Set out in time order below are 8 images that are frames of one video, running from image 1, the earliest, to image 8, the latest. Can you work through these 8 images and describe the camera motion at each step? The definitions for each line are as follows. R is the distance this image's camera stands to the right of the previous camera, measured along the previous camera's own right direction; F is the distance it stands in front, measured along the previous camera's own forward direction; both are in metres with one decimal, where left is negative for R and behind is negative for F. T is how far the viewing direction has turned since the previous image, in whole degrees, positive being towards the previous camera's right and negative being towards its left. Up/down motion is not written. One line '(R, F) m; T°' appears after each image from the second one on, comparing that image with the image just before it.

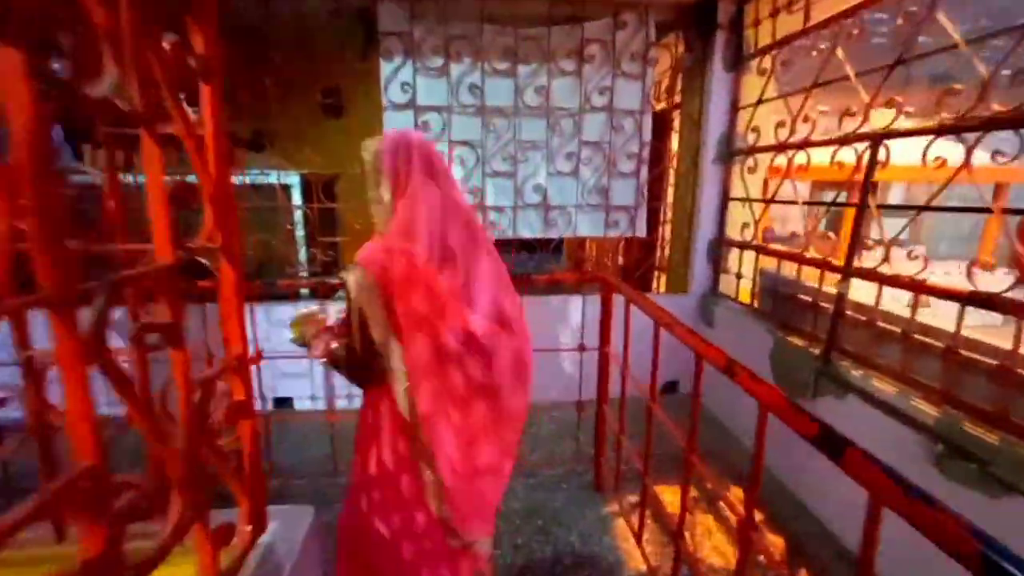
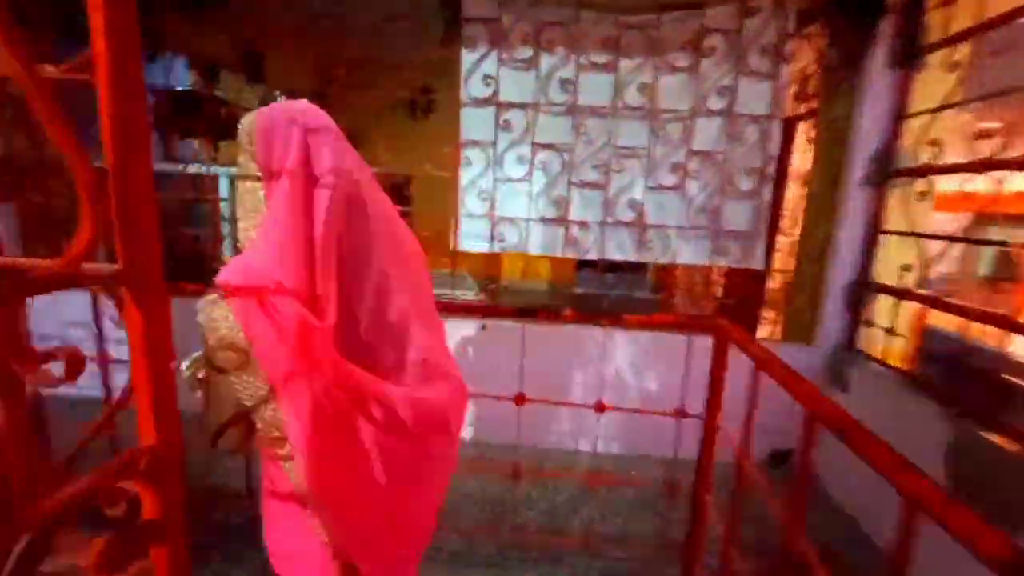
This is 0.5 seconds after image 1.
(0.0, +0.3) m; -9°
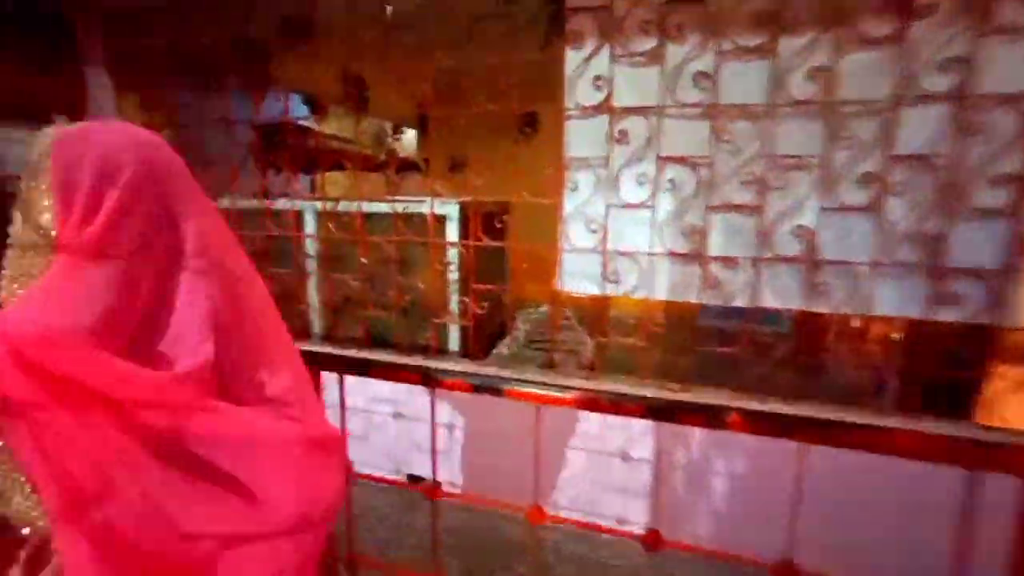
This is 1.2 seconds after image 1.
(0.0, +0.4) m; -13°
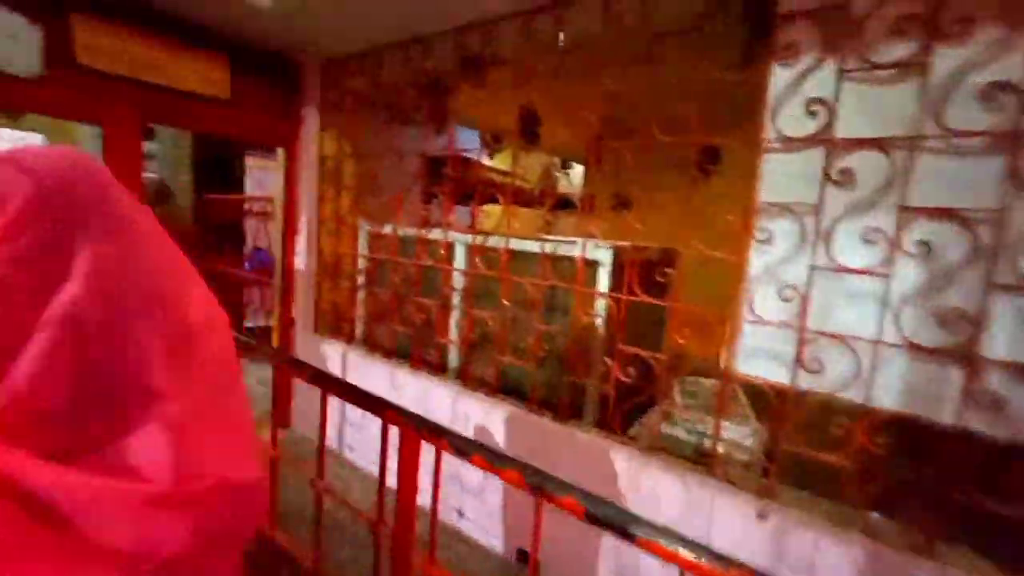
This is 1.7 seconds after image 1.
(0.0, +0.3) m; -19°
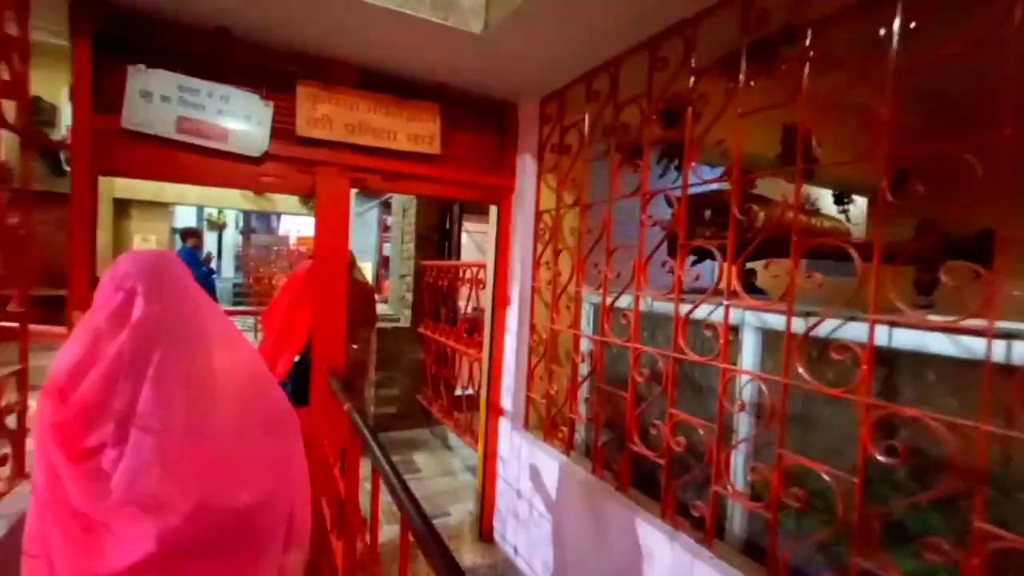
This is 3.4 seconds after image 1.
(-0.3, +0.8) m; -24°
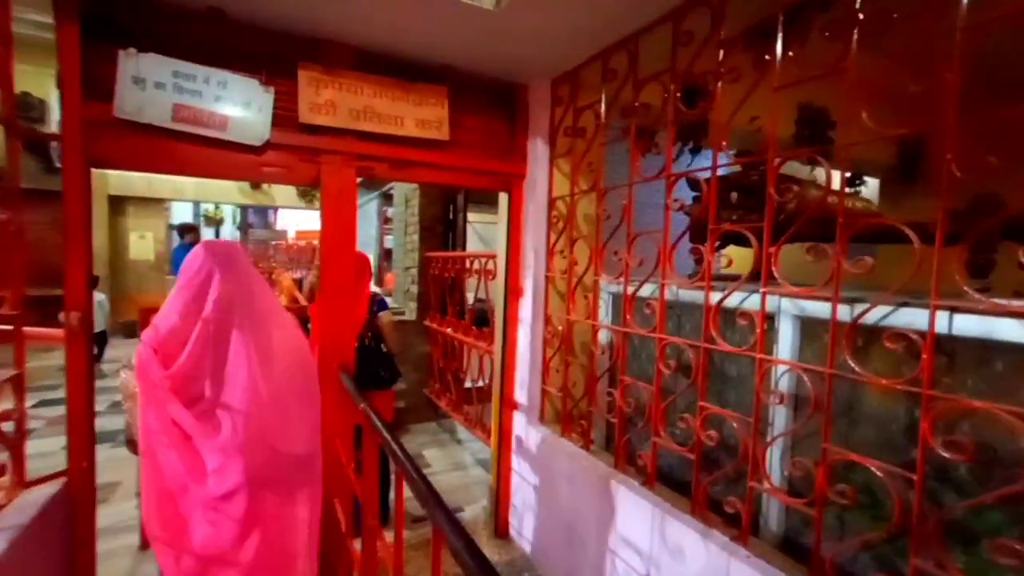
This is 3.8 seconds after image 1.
(-0.1, +0.1) m; 0°
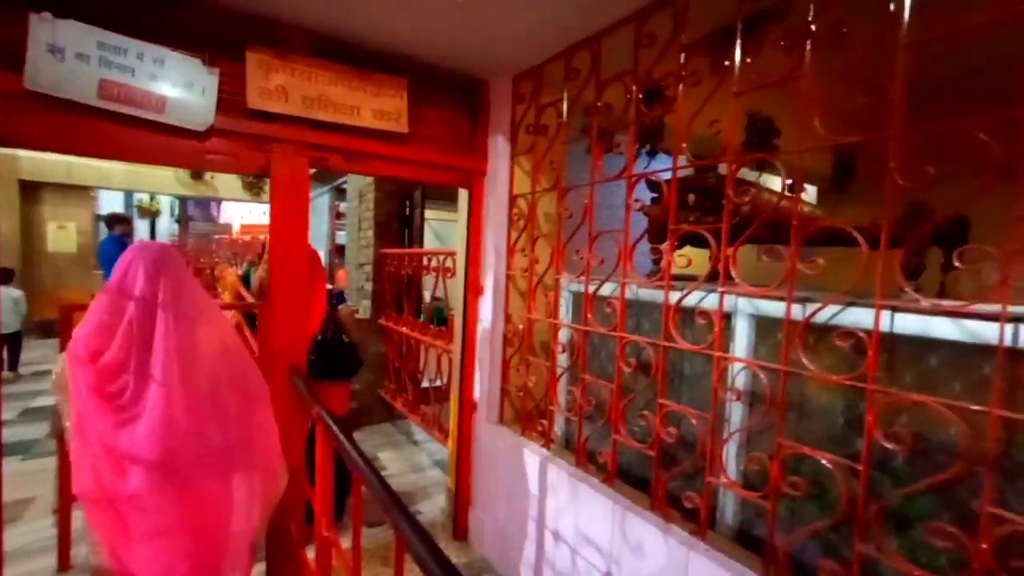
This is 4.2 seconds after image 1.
(0.0, 0.0) m; +5°
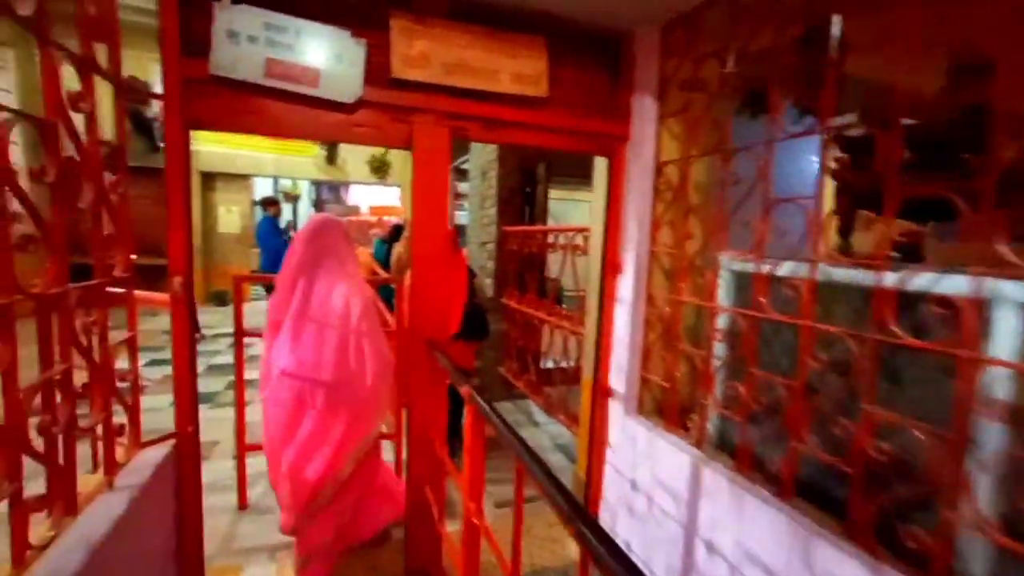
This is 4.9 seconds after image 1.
(-0.2, +0.2) m; -12°
